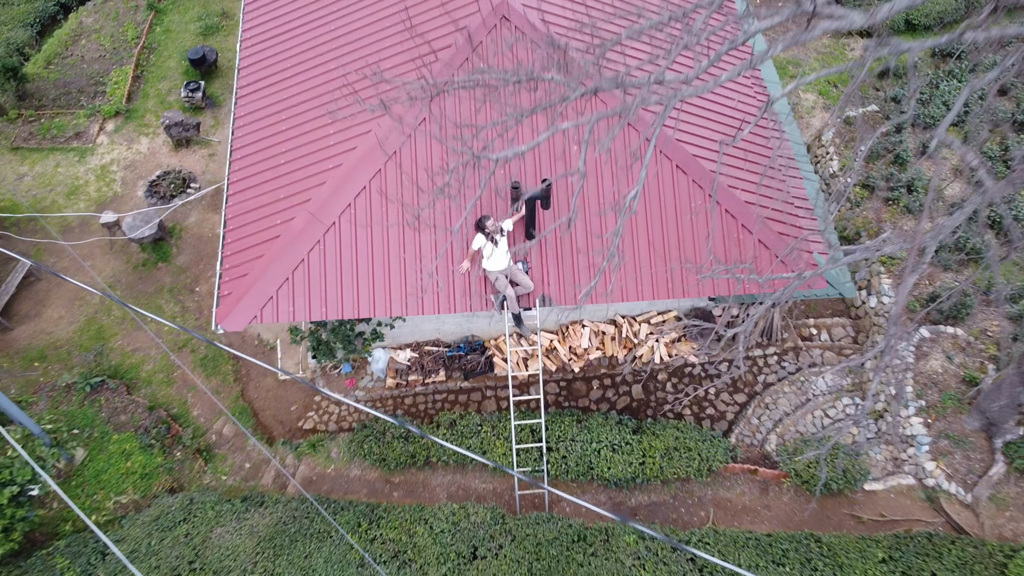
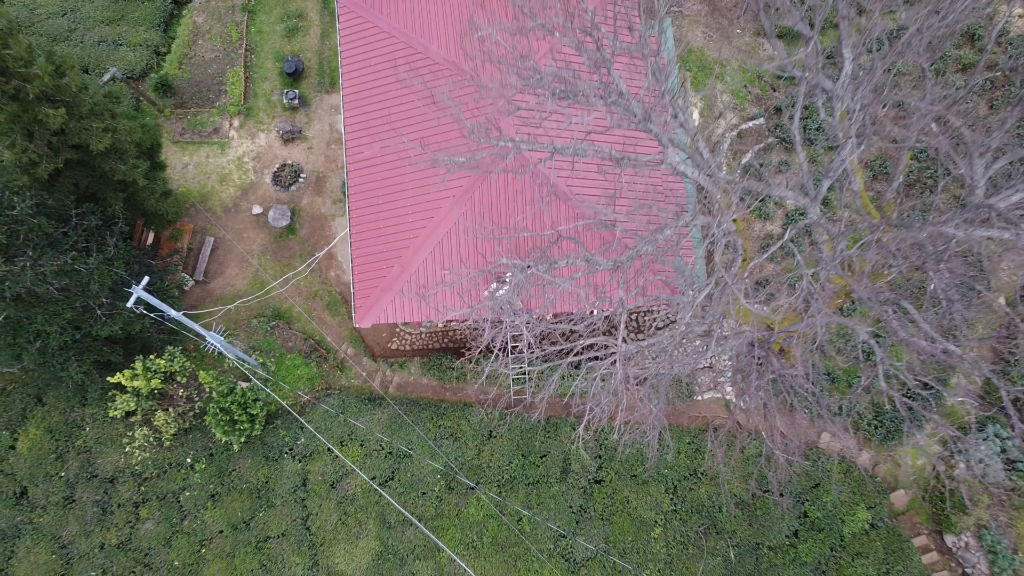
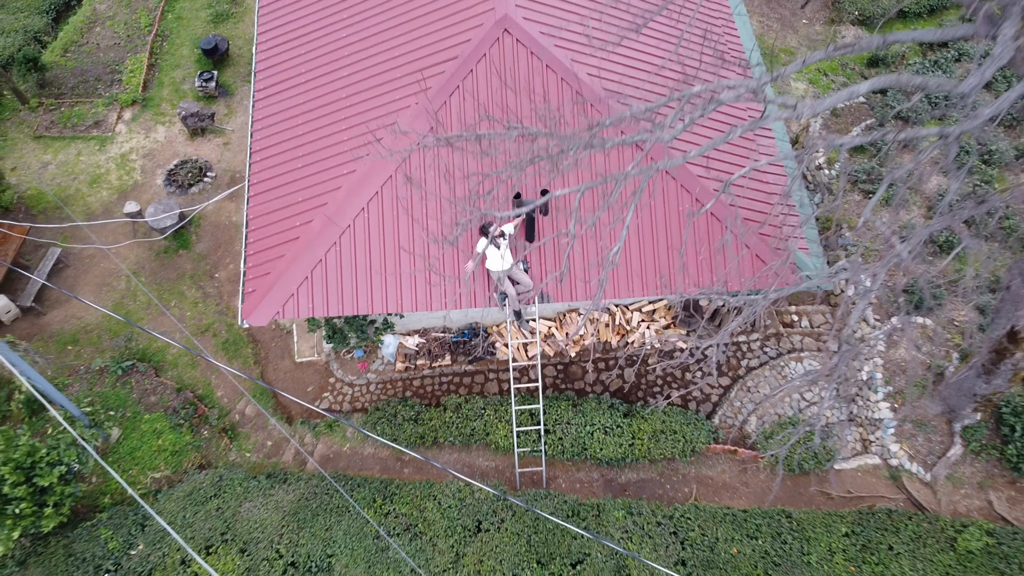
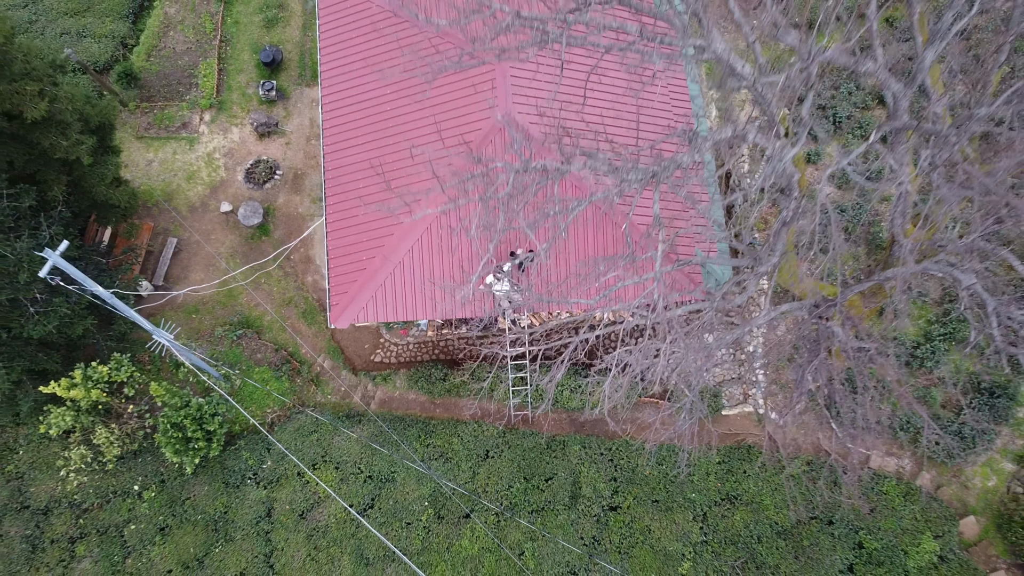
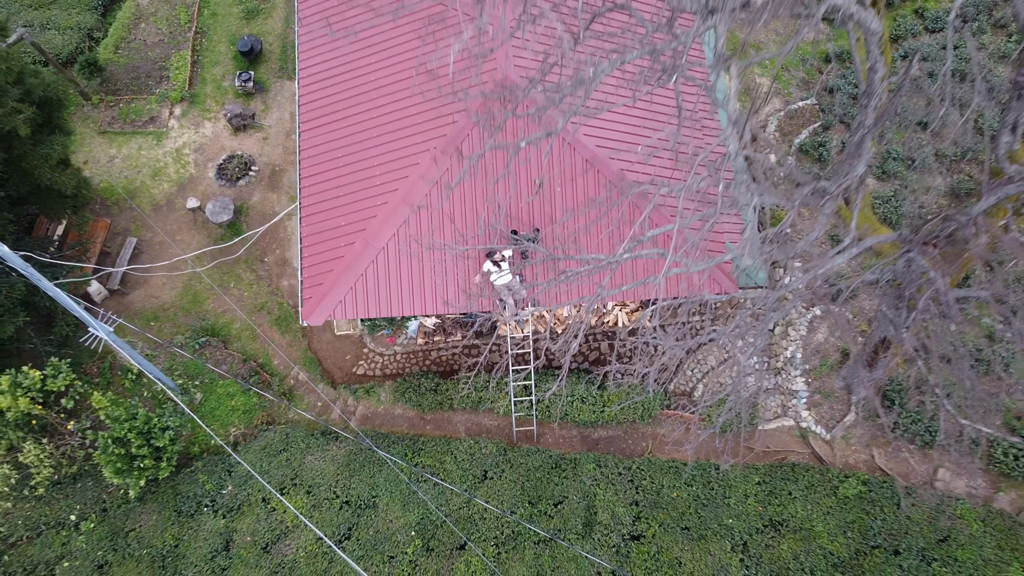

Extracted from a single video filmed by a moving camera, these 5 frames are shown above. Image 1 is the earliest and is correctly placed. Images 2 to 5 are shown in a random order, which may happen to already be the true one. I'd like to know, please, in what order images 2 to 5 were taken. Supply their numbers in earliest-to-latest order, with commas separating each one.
3, 5, 4, 2
